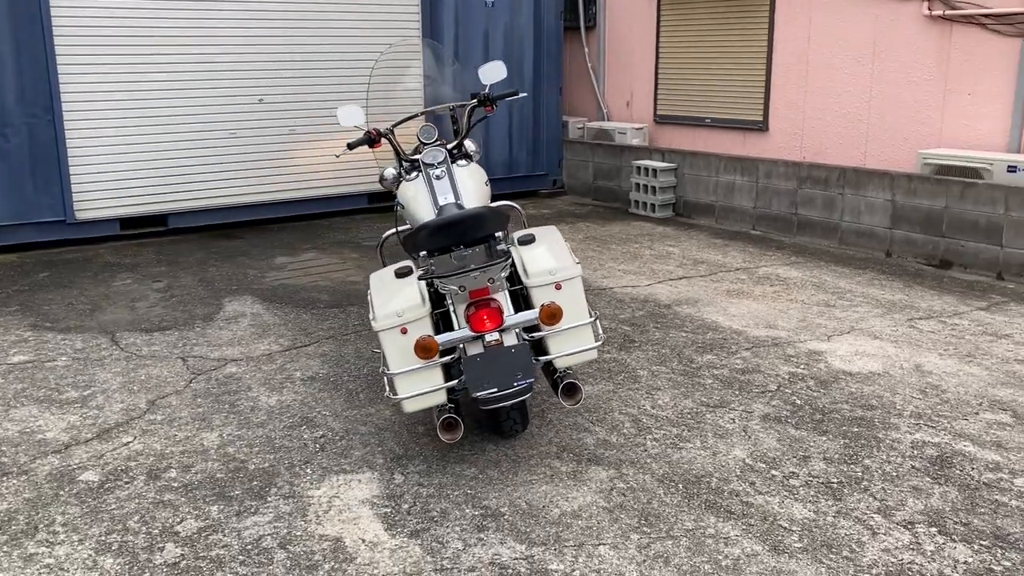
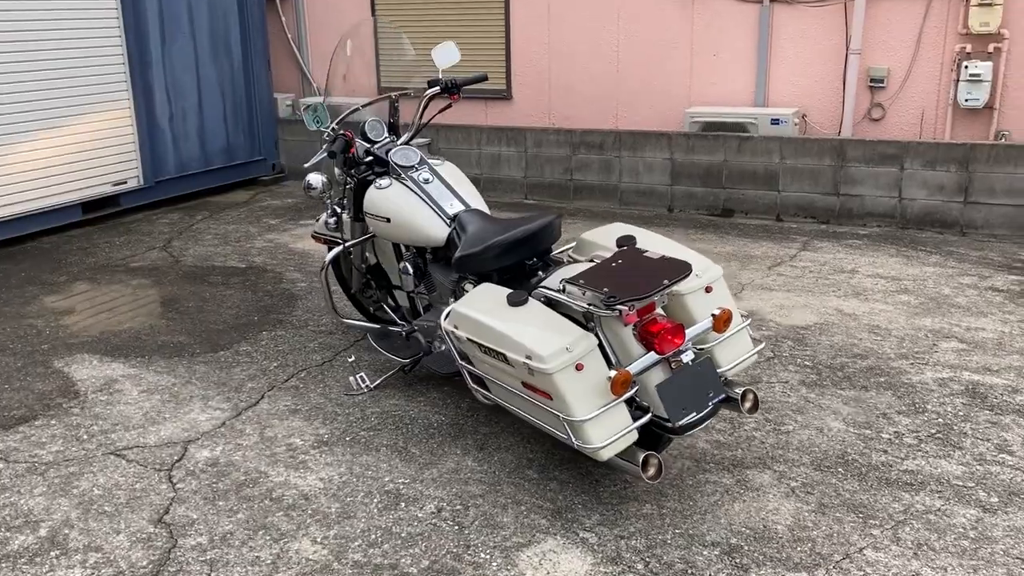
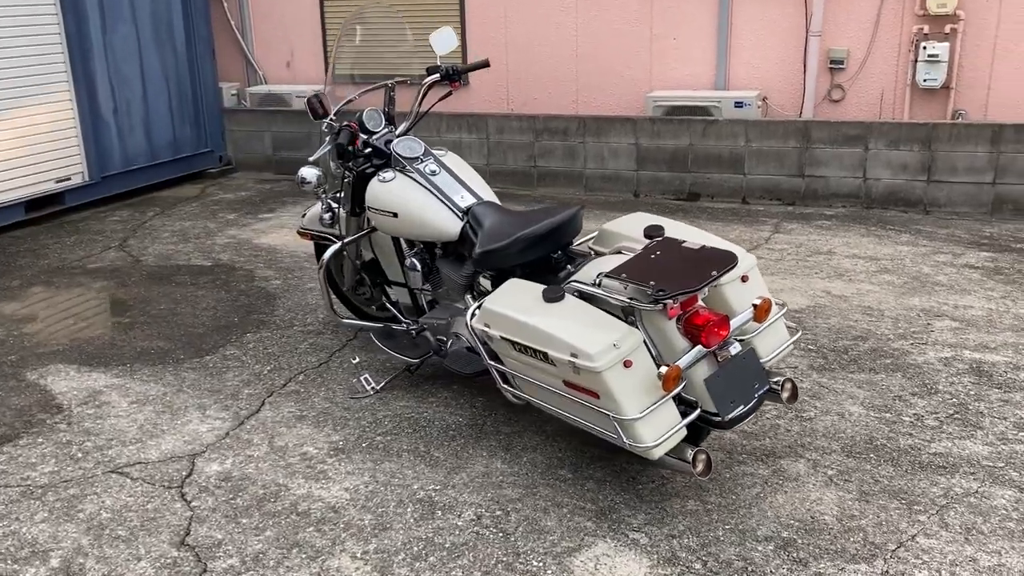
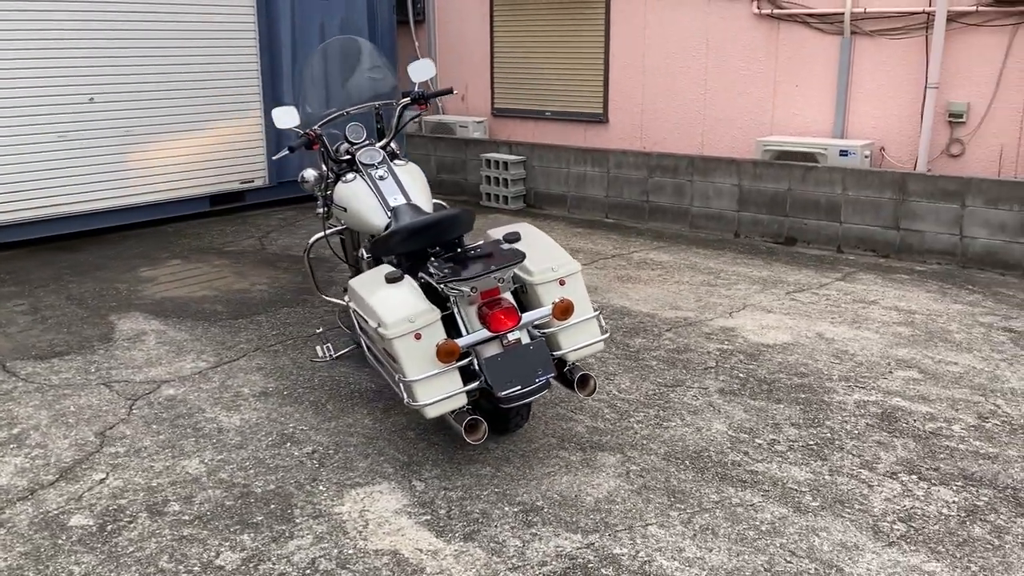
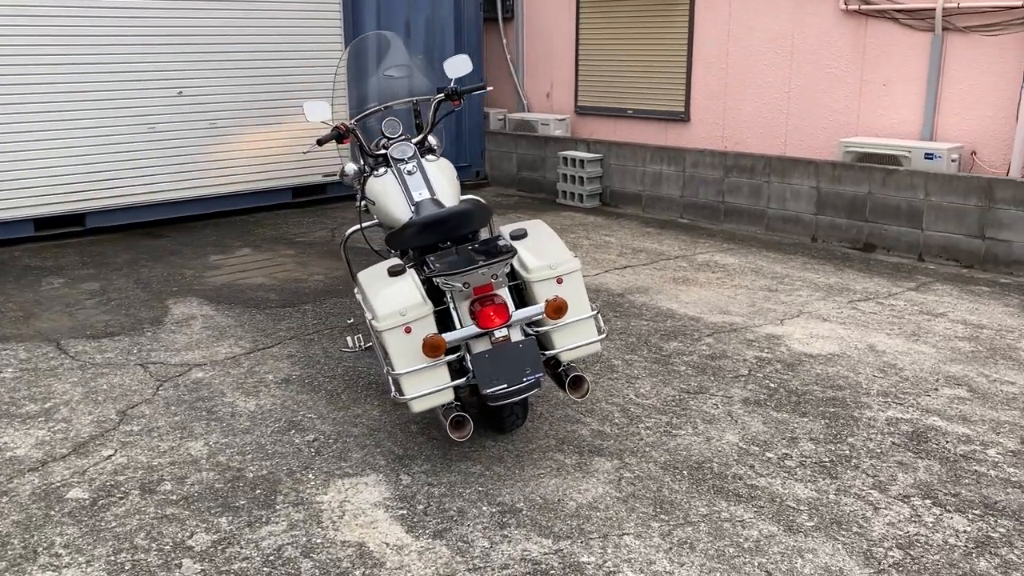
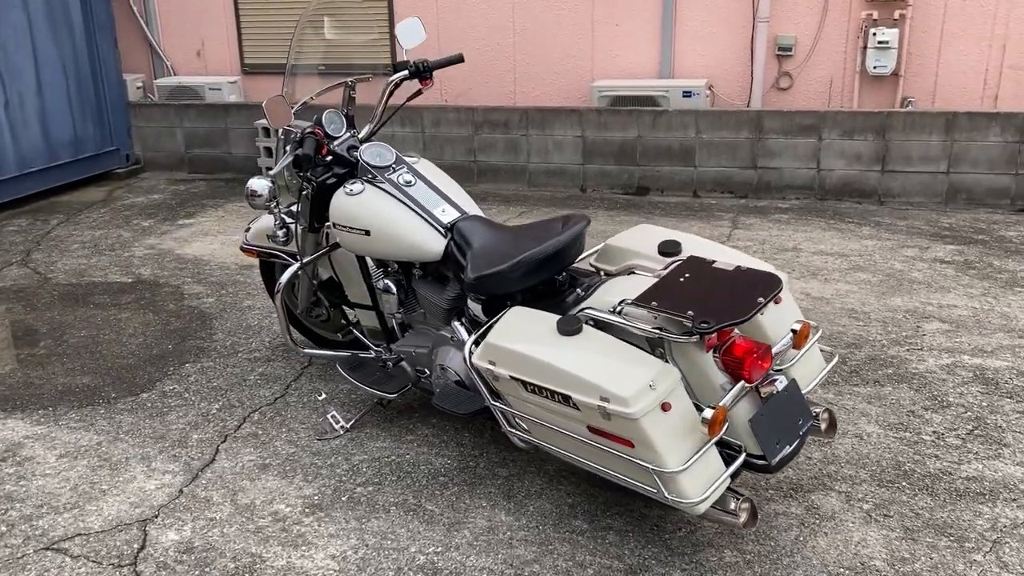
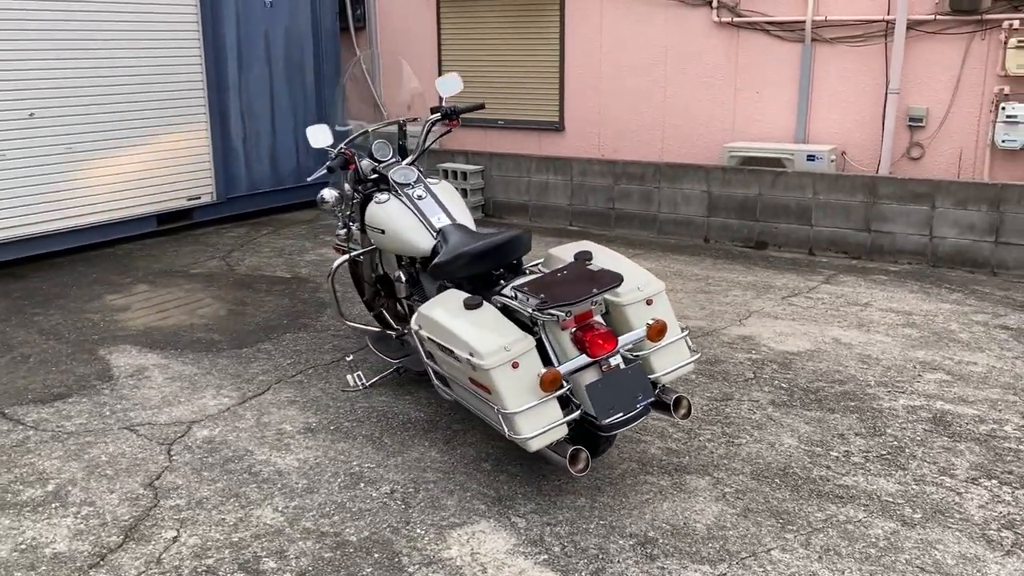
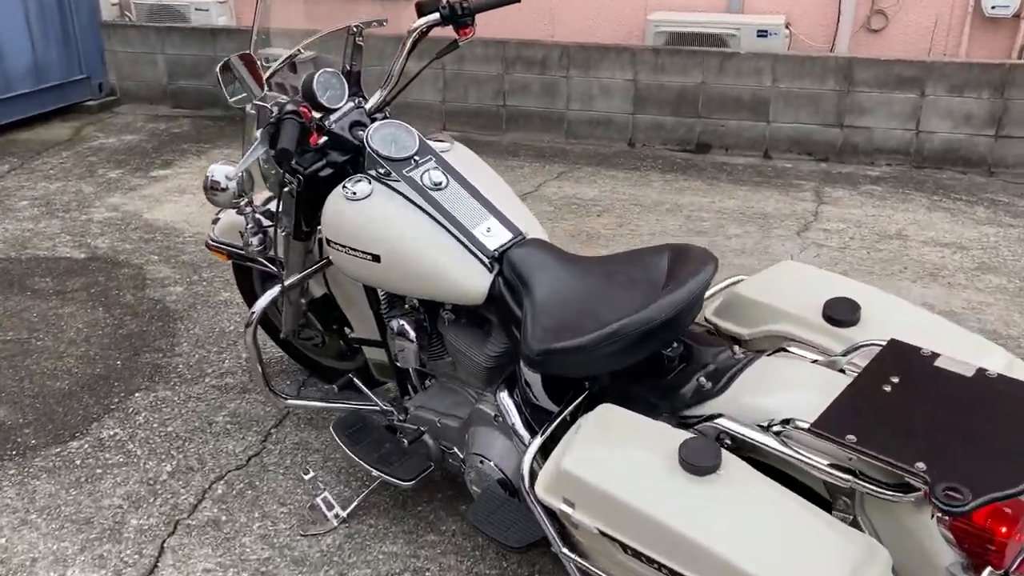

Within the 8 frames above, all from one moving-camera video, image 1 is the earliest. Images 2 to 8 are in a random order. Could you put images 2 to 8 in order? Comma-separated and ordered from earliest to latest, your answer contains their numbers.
5, 4, 7, 2, 3, 6, 8
